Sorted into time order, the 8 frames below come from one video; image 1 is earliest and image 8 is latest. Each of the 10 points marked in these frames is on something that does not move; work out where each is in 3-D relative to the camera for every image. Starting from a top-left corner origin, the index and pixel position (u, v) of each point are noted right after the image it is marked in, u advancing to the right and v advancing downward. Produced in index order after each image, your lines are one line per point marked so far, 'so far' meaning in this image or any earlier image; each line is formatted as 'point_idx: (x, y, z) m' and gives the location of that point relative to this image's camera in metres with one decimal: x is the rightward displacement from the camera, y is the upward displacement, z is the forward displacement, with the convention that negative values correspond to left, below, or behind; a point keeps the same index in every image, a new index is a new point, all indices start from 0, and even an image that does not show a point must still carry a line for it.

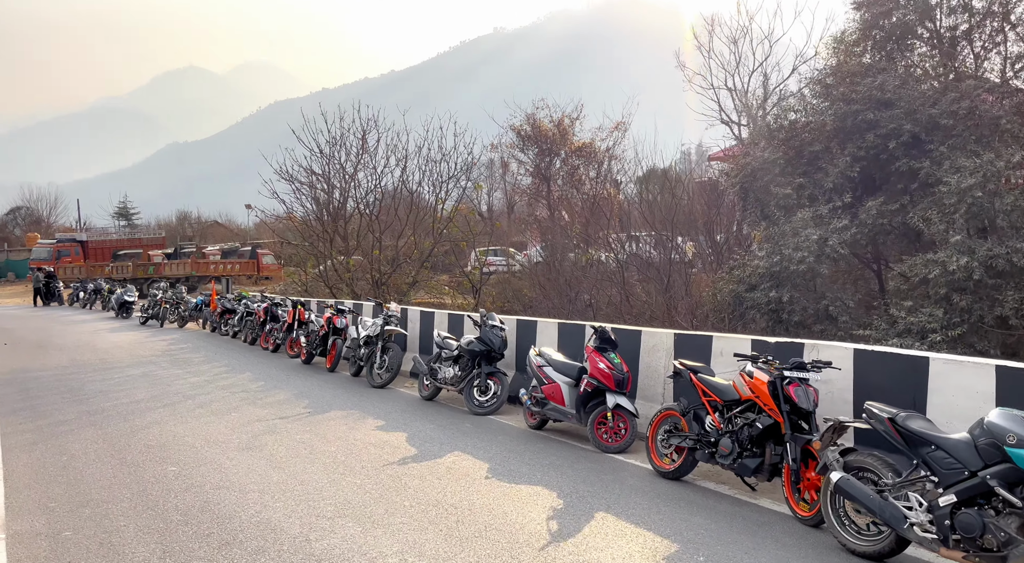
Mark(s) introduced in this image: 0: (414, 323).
0: (-1.3, -0.5, +9.4) m
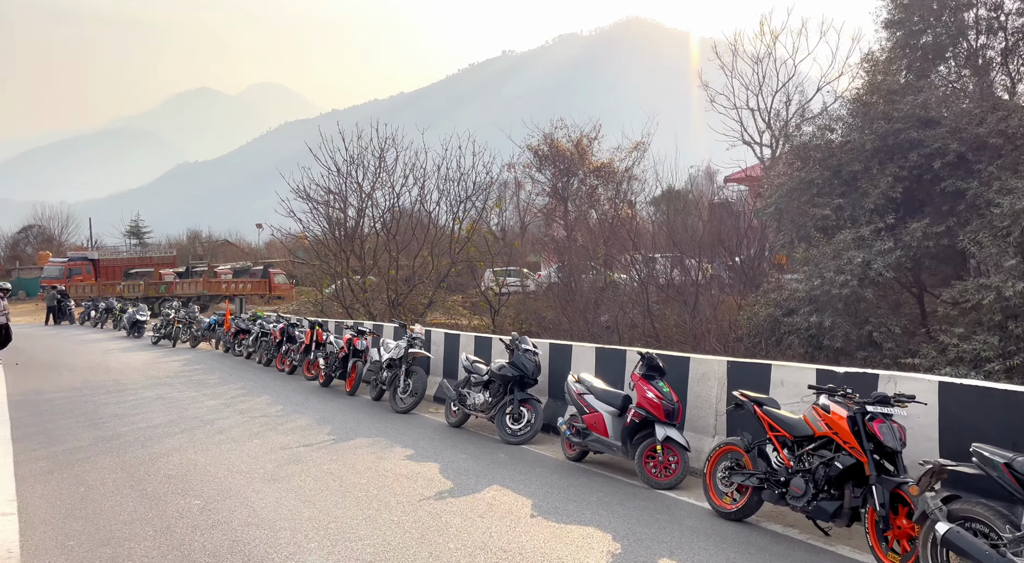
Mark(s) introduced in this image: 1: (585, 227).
0: (-1.0, -0.8, +9.1) m
1: (+1.6, +1.2, +15.4) m
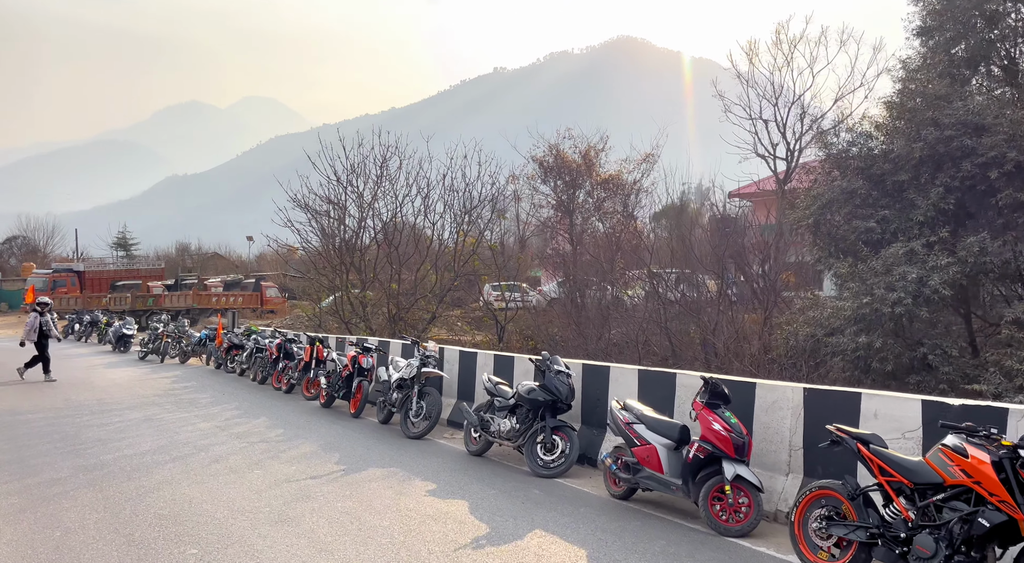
0: (-0.7, -1.0, +8.5) m
1: (+1.7, +0.9, +14.8) m
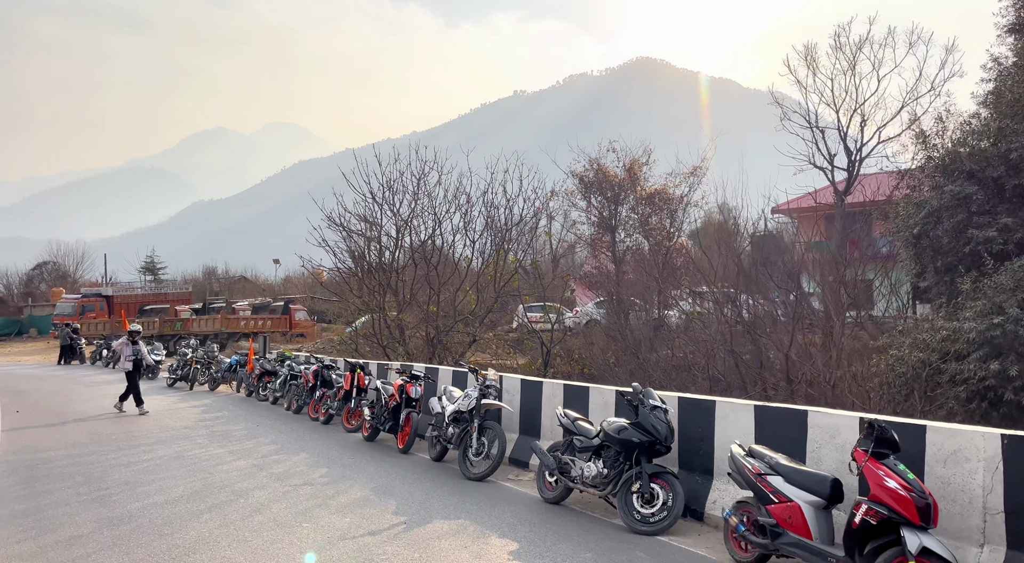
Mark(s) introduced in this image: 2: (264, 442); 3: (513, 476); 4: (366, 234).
0: (0.0, -1.2, +7.6) m
1: (+2.7, +0.5, +13.9) m
2: (-3.3, -2.2, +9.4) m
3: (0.0, -2.0, +7.0) m
4: (-3.3, +1.1, +15.7) m
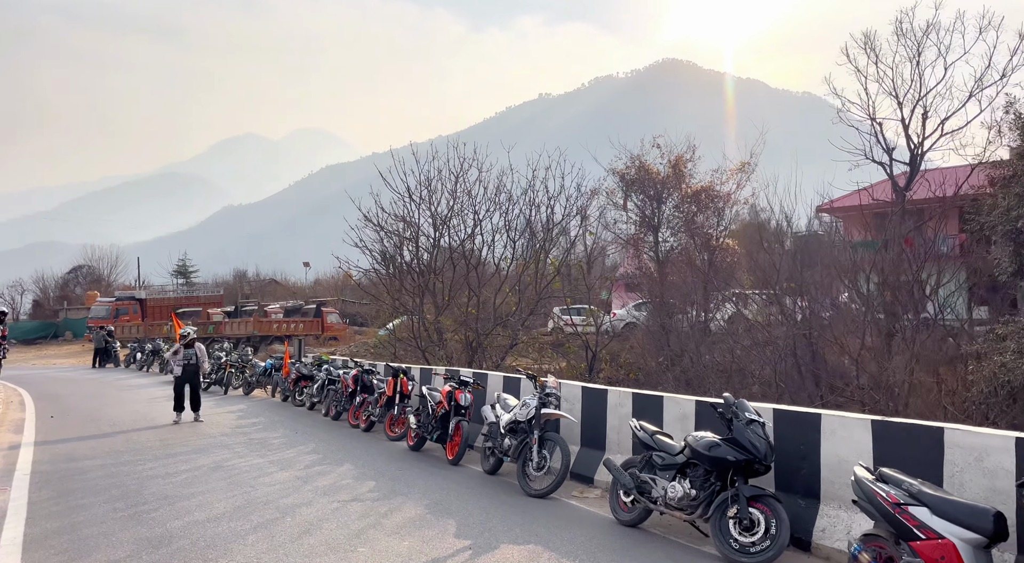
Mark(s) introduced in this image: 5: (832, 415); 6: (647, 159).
0: (+0.6, -1.2, +7.0) m
1: (+3.5, +0.5, +13.2) m
2: (-2.6, -2.2, +8.9) m
3: (+0.6, -1.9, +6.4) m
4: (-2.4, +1.0, +15.2) m
5: (+2.1, -0.9, +4.6) m
6: (+3.4, +3.1, +17.7) m
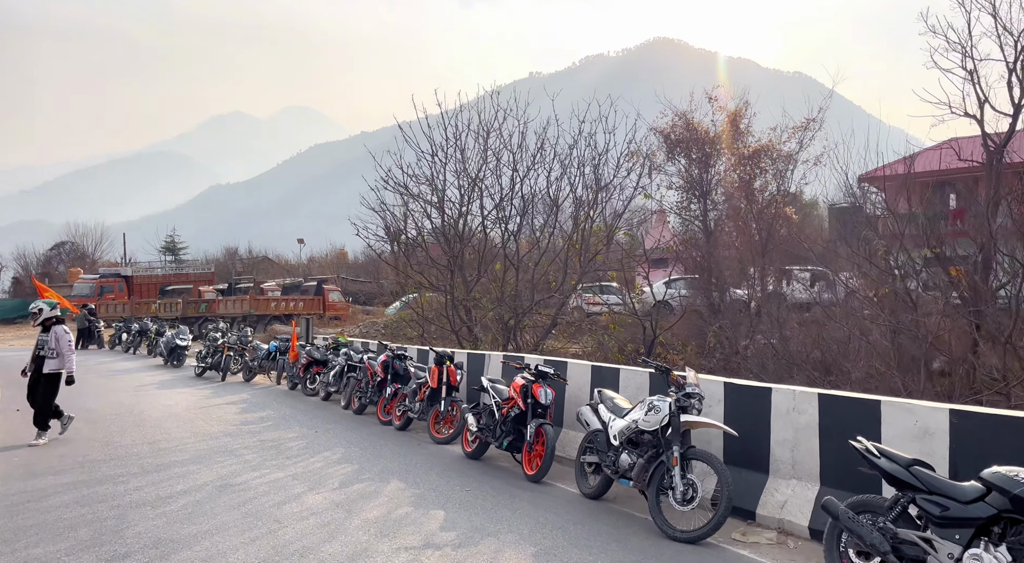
0: (+1.5, -0.9, +5.2) m
1: (+4.3, +0.9, +11.3) m
2: (-1.8, -1.8, +7.0) m
3: (+1.5, -1.7, +4.6) m
4: (-1.6, +1.6, +13.3) m
5: (+3.0, -0.6, +2.7) m
6: (+4.2, +3.7, +15.7) m
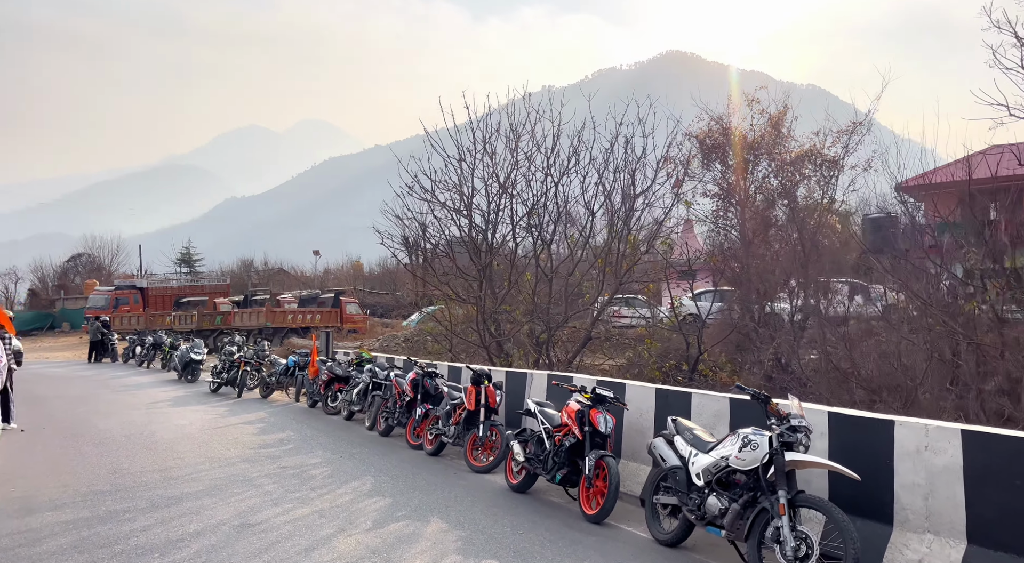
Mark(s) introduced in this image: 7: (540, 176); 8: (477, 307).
0: (+1.9, -1.0, +4.4) m
1: (+4.8, +0.7, +10.5) m
2: (-1.3, -1.9, +6.3) m
3: (+1.9, -1.7, +3.8) m
4: (-1.0, +1.4, +12.6) m
5: (+3.4, -0.7, +1.9) m
6: (+4.8, +3.5, +14.9) m
7: (+0.4, +1.8, +12.4) m
8: (-0.7, -0.5, +12.7) m
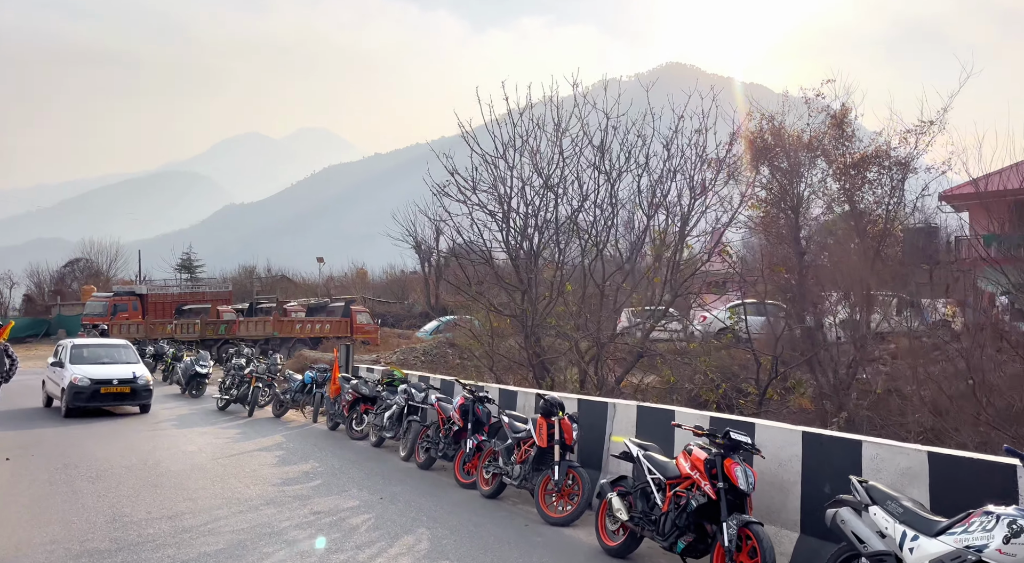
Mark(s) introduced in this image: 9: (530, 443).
0: (+2.7, -1.1, +3.1) m
1: (+5.6, +0.6, +9.3) m
2: (-0.6, -2.0, +5.0) m
3: (+2.6, -1.8, +2.5) m
4: (-0.3, +1.2, +11.4) m
5: (+4.2, -0.7, +0.7) m
6: (+5.5, +3.2, +13.8) m
7: (+1.2, +1.6, +11.2) m
8: (0.0, -0.6, +11.5) m
9: (+0.2, -1.5, +6.3) m
